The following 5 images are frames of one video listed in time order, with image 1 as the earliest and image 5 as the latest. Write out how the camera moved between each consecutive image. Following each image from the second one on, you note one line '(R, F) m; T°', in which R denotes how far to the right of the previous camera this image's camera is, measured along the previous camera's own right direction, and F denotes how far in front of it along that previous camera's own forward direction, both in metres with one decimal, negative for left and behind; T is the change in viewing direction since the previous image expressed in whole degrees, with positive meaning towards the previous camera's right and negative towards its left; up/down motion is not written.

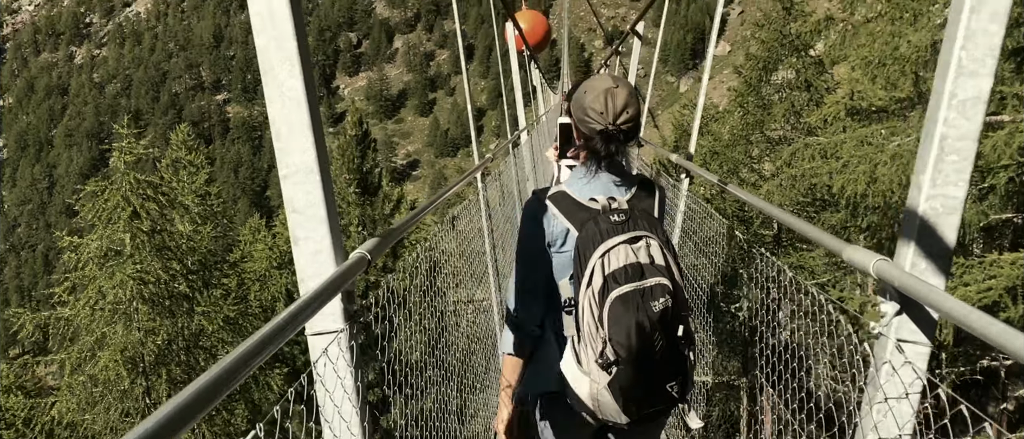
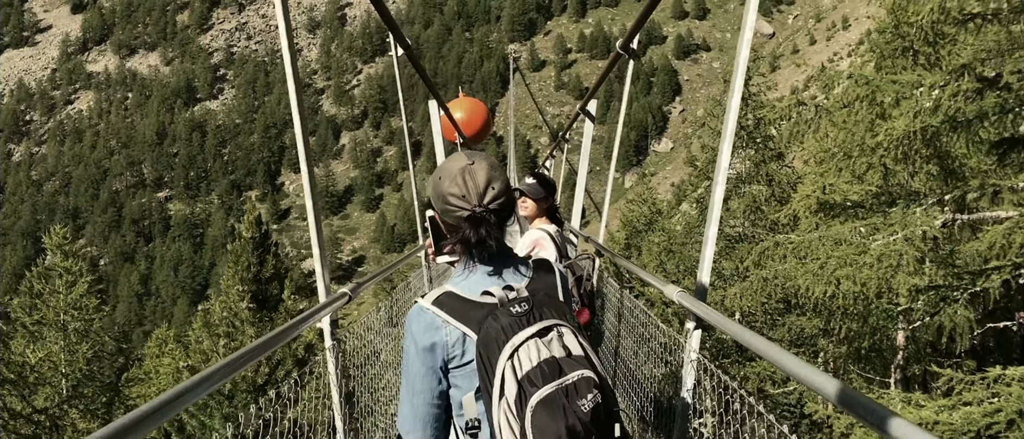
(+0.2, +1.4) m; +4°
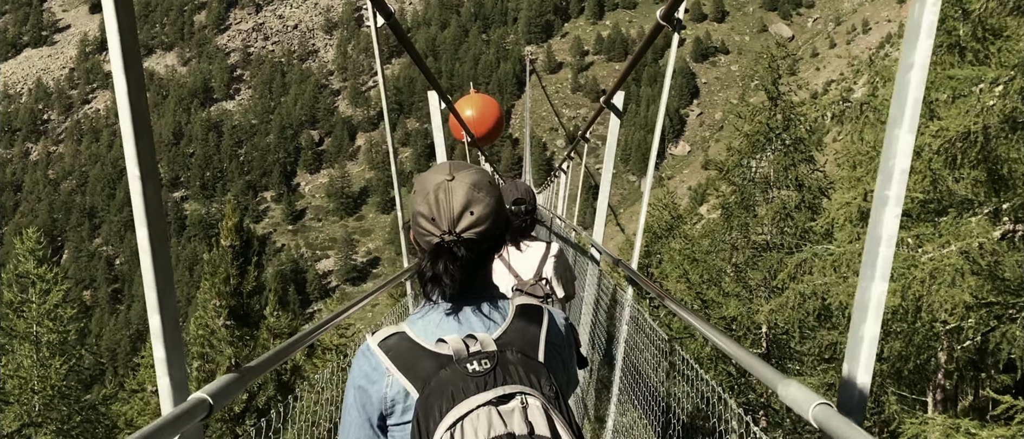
(0.0, +0.7) m; -1°
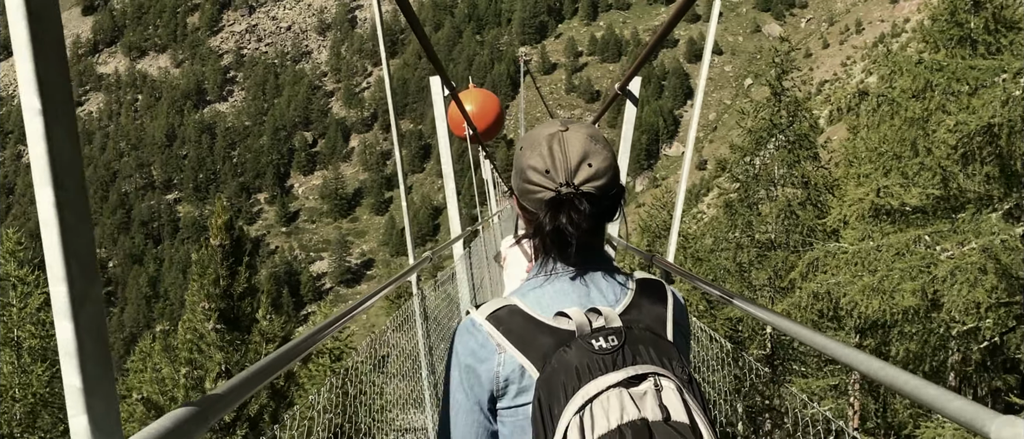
(-0.1, +0.3) m; 0°
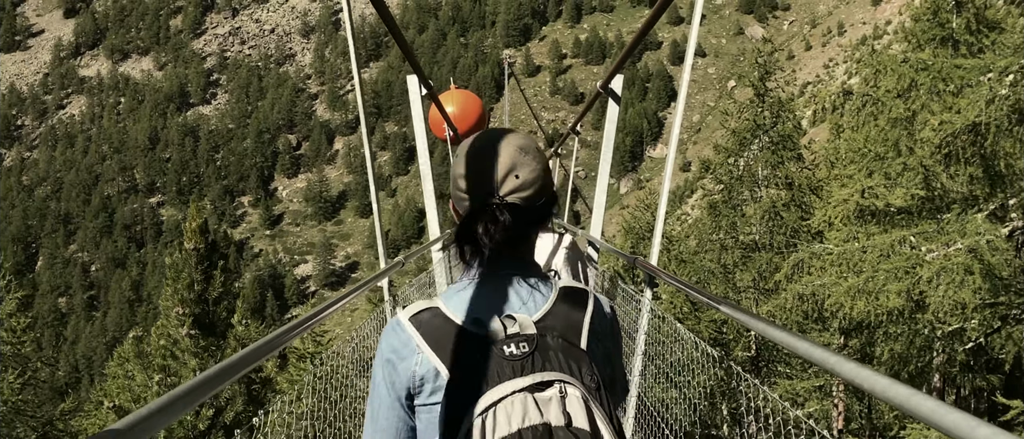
(0.0, +0.1) m; +1°
